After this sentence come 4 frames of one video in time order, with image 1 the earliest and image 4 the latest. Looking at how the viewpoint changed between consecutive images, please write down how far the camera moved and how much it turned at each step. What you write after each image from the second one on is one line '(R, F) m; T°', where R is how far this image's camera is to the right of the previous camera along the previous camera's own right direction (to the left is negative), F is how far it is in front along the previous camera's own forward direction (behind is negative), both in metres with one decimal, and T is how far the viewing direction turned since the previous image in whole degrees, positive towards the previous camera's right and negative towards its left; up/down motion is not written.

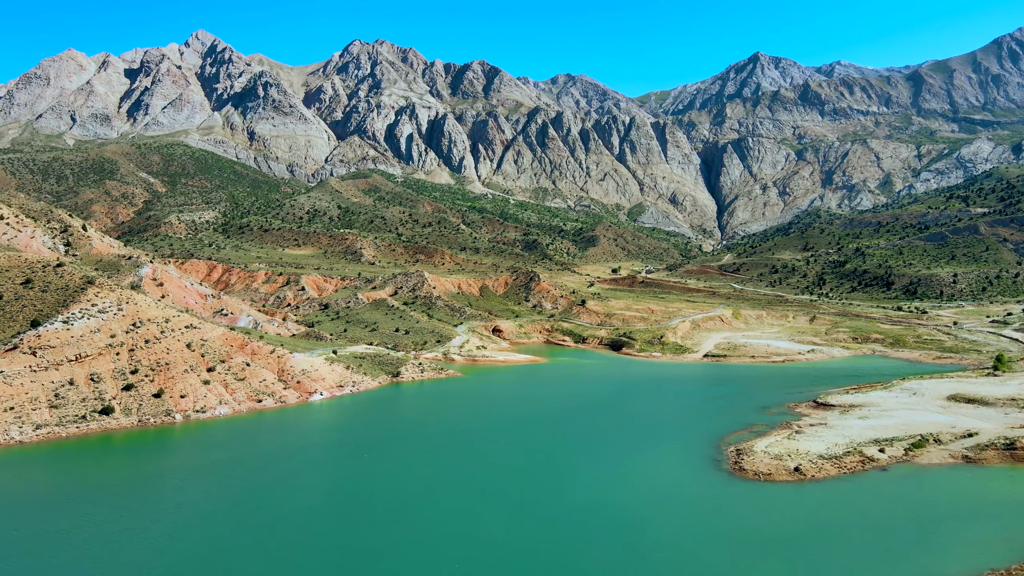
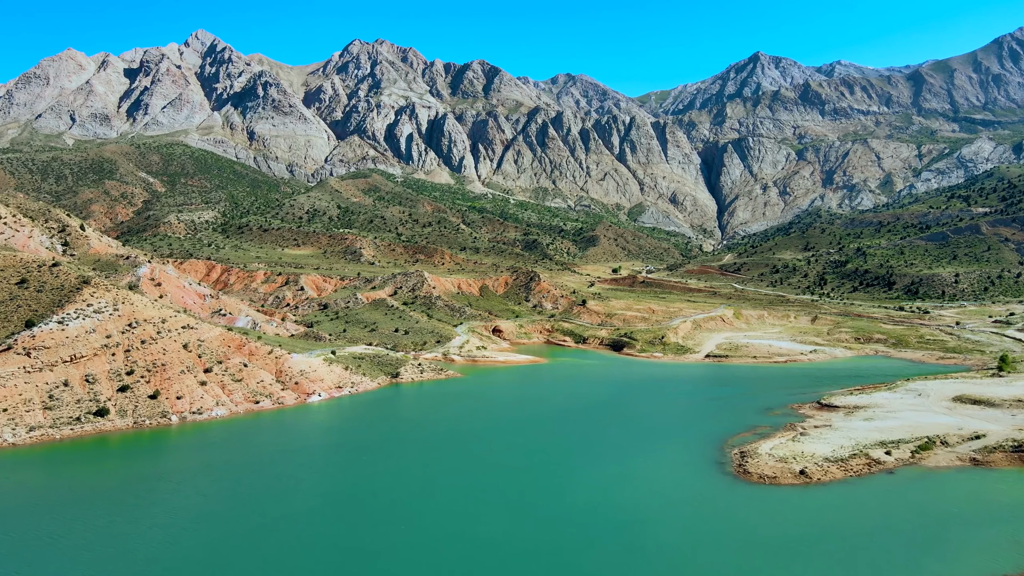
(0.0, +0.6) m; 0°
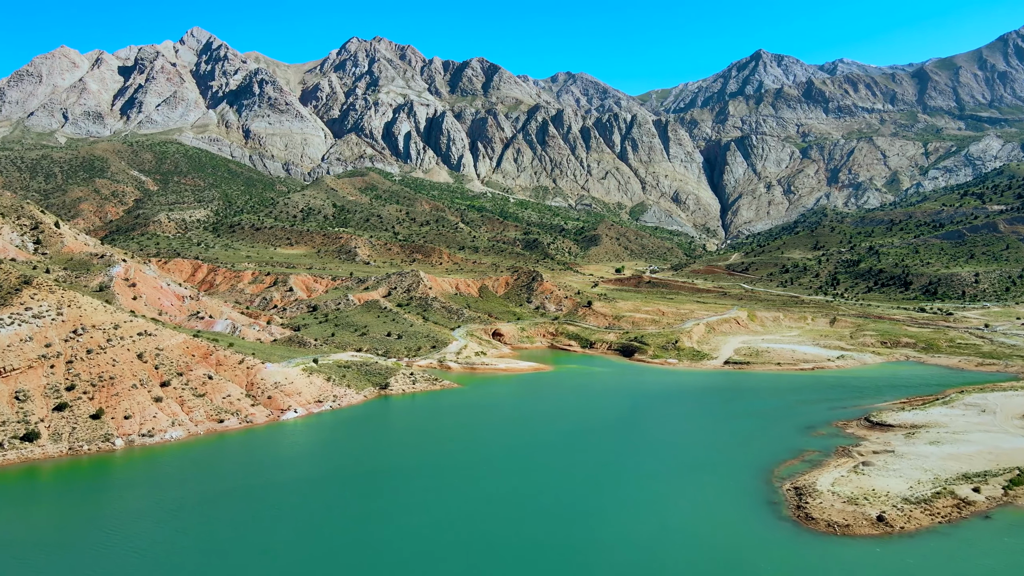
(-0.3, +6.8) m; 0°
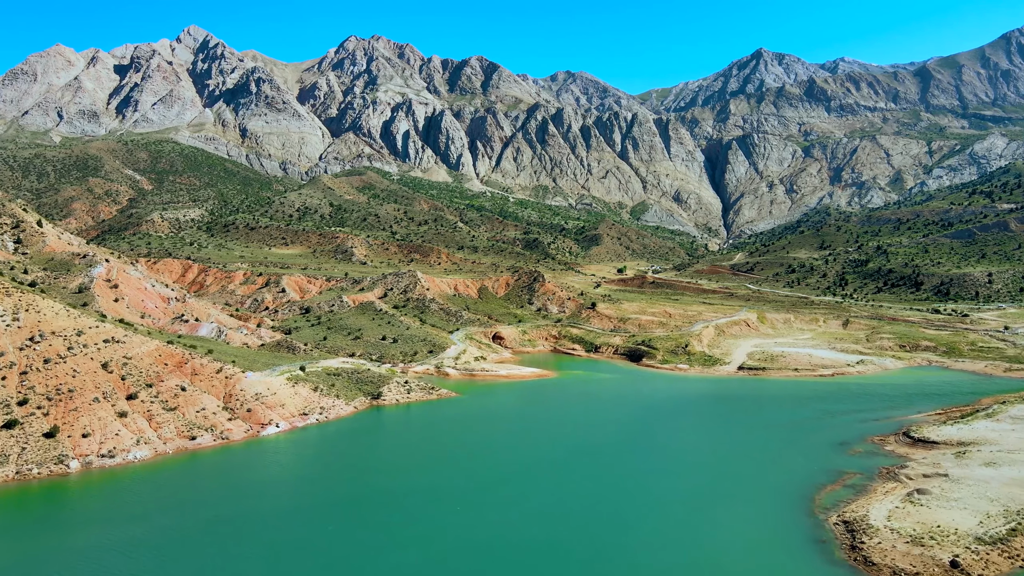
(-0.3, +4.3) m; 0°
